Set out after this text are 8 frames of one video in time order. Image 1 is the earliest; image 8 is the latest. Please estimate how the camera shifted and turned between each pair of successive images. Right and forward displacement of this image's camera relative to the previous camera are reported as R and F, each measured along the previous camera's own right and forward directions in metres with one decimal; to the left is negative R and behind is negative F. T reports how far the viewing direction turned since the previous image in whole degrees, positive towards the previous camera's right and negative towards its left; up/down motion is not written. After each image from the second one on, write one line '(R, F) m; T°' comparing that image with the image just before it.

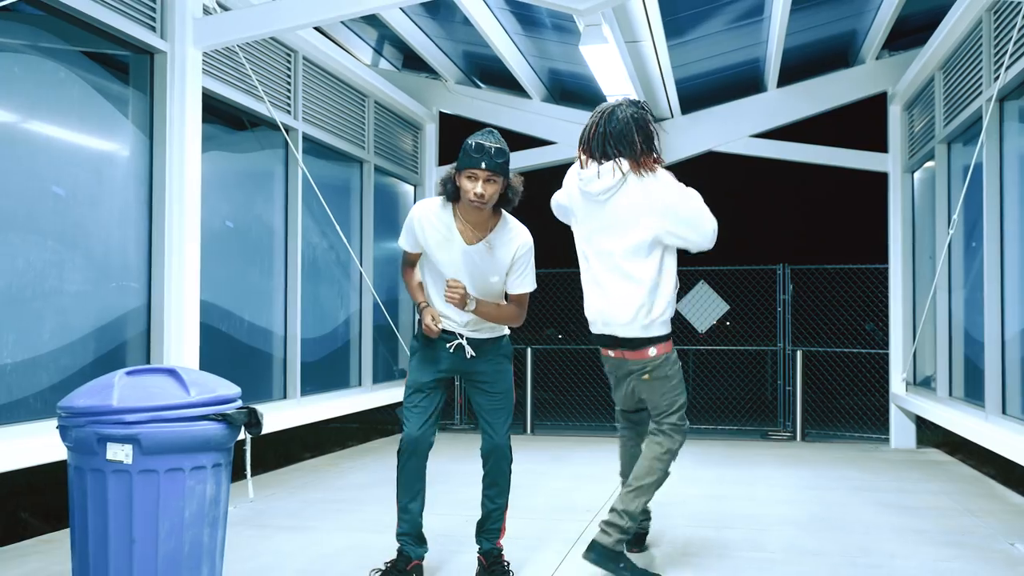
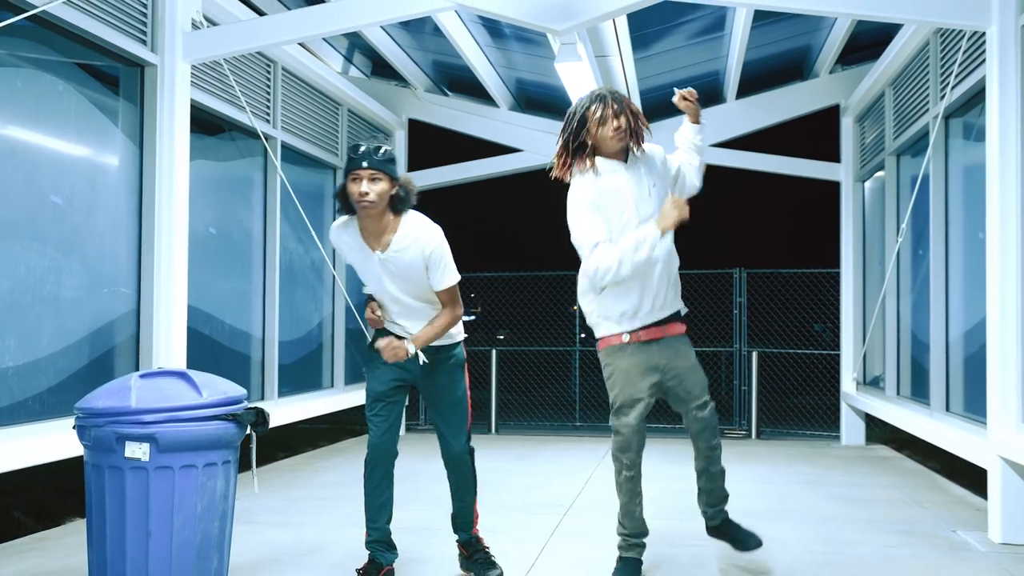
(-0.1, -0.2) m; +3°
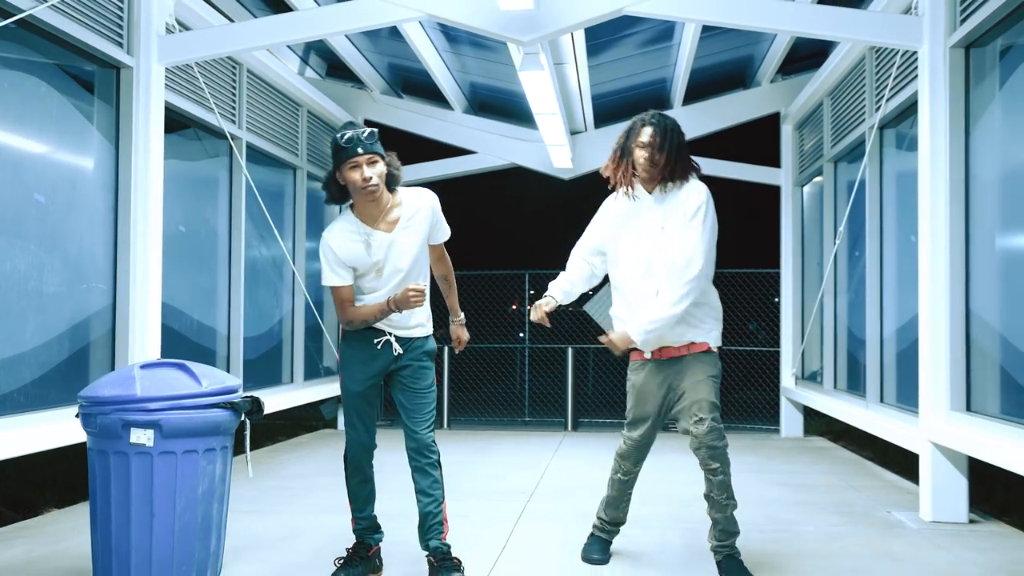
(-0.1, -0.2) m; +4°
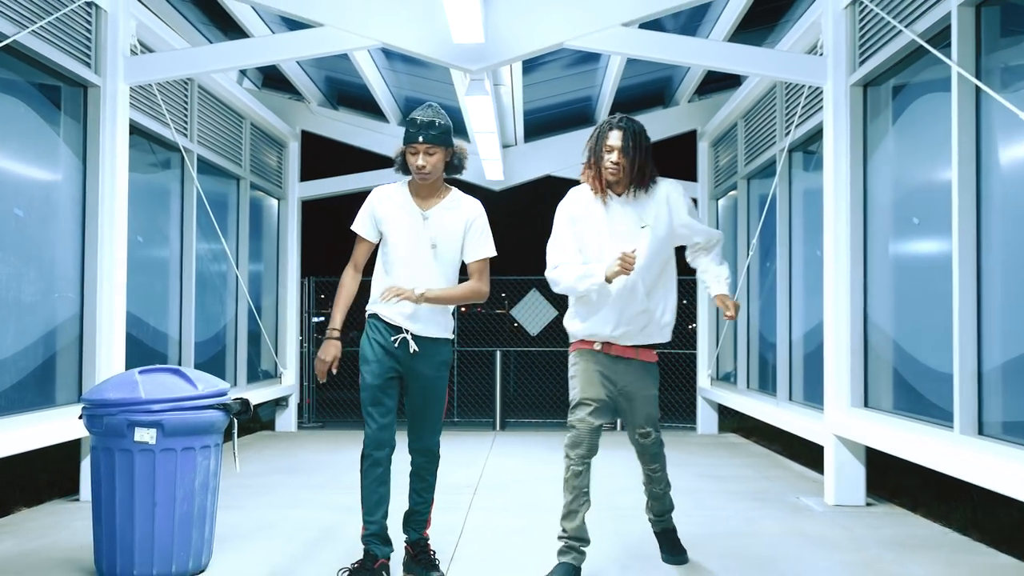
(-0.2, -0.4) m; +5°
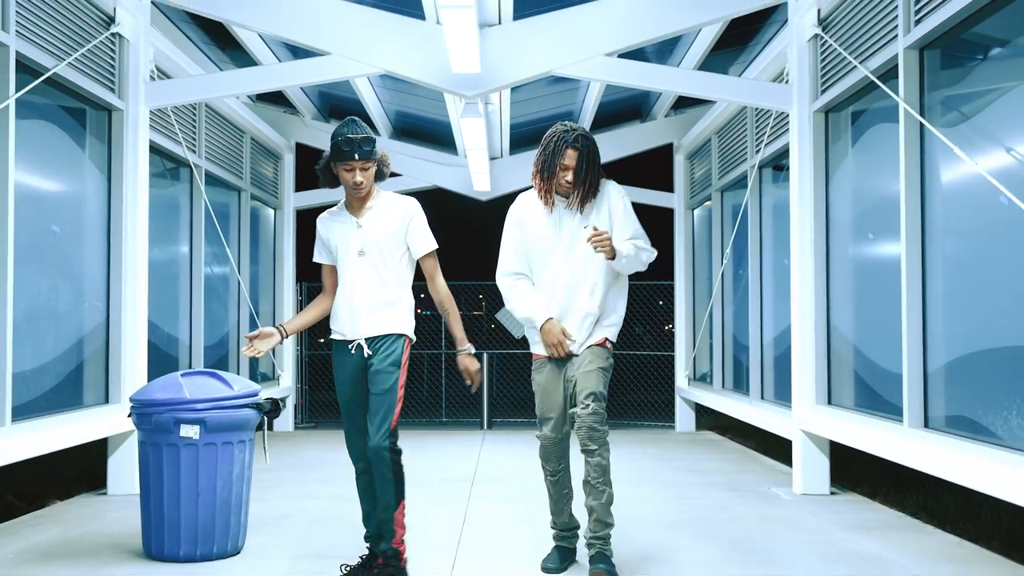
(-0.1, -0.5) m; +1°
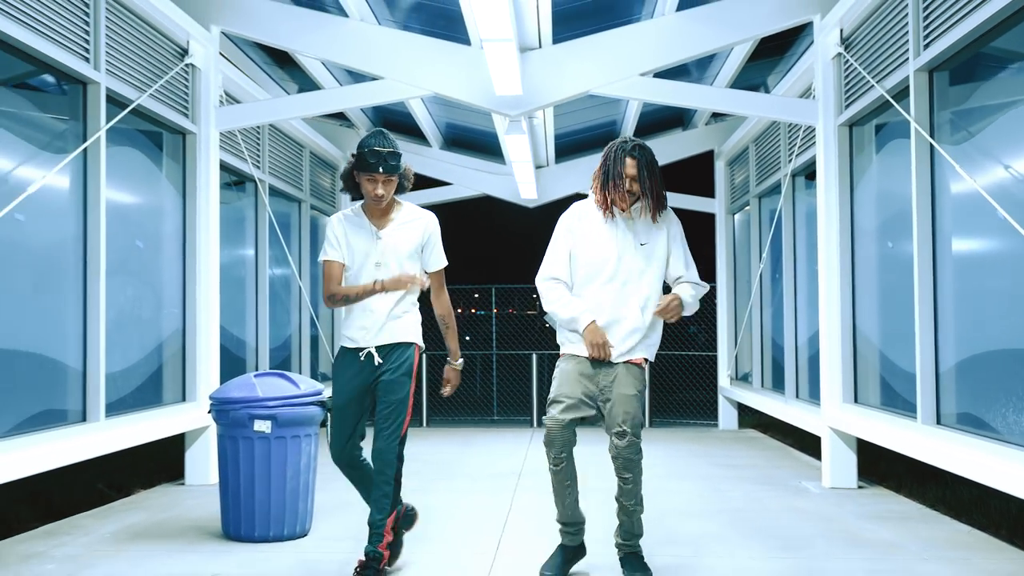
(+0.1, -0.4) m; -3°
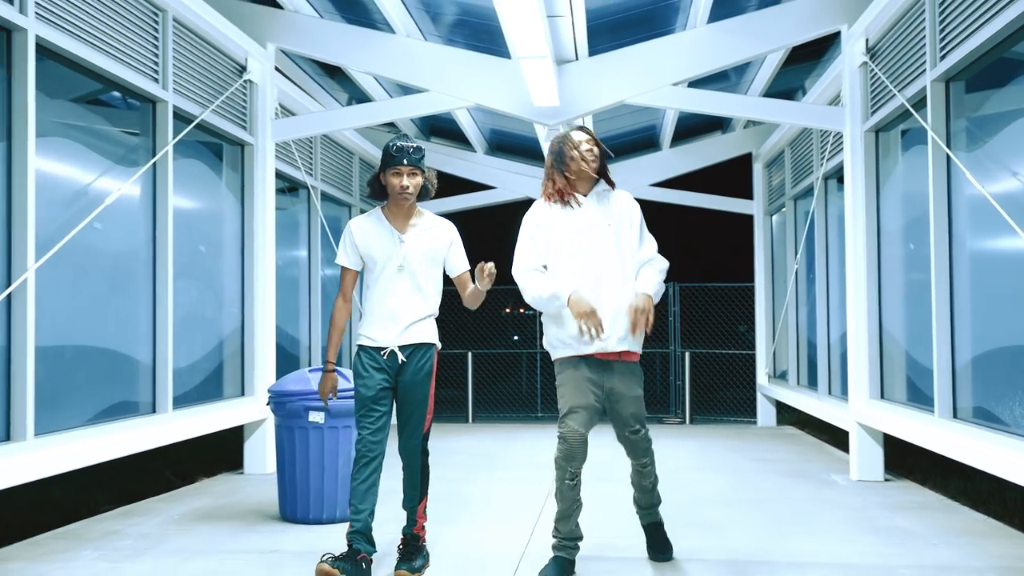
(+0.1, -0.3) m; -3°
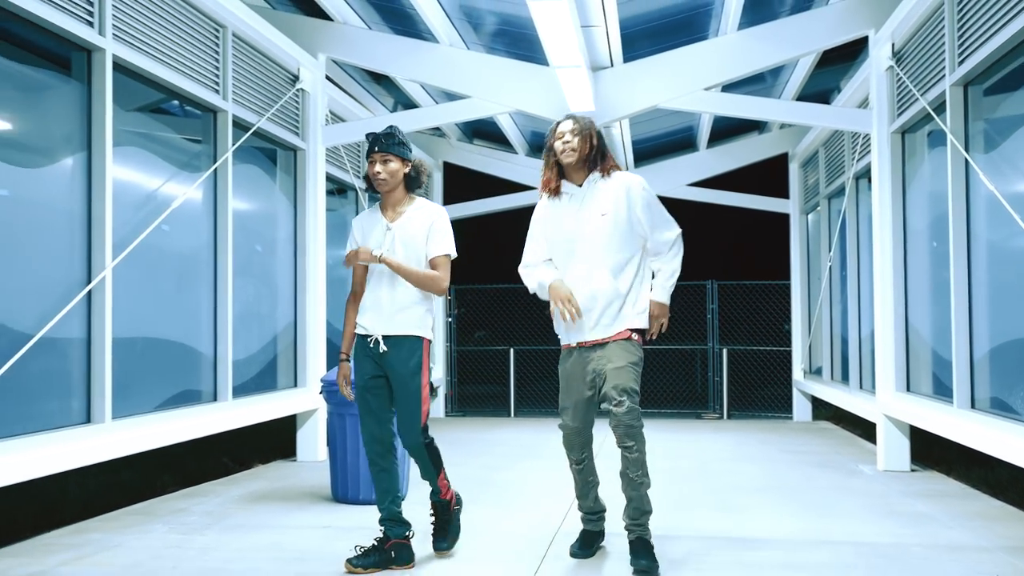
(0.0, -0.3) m; -3°
